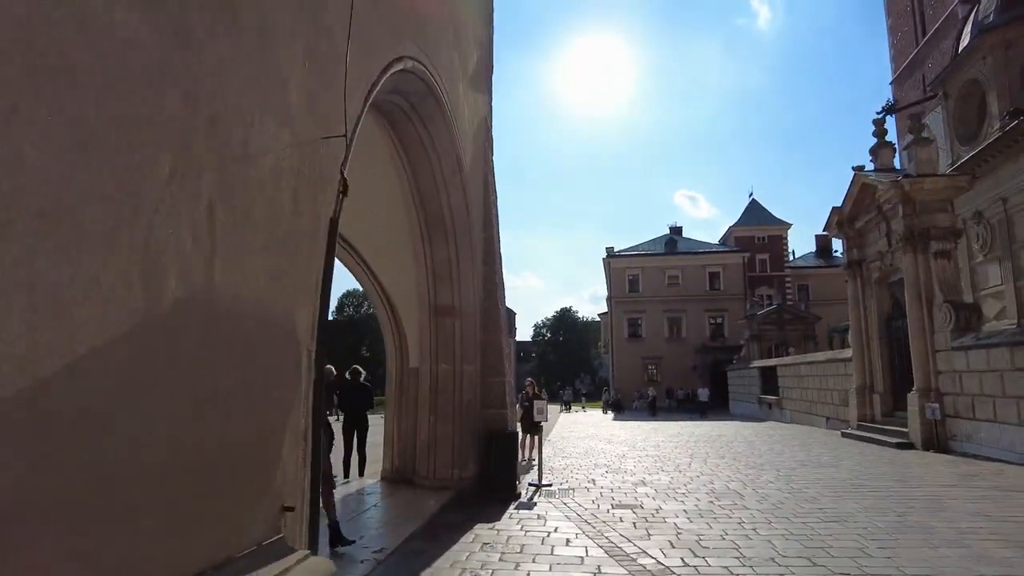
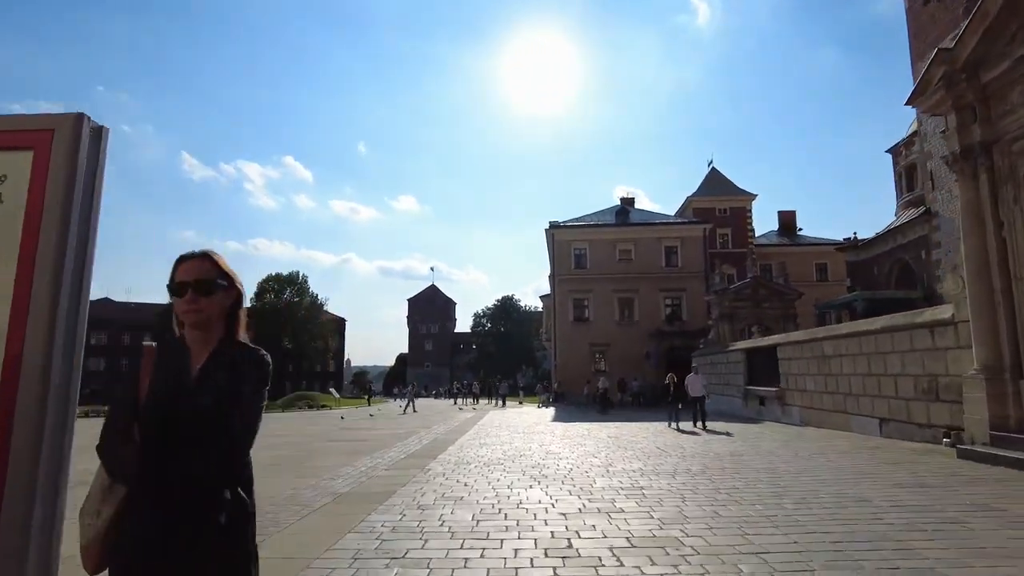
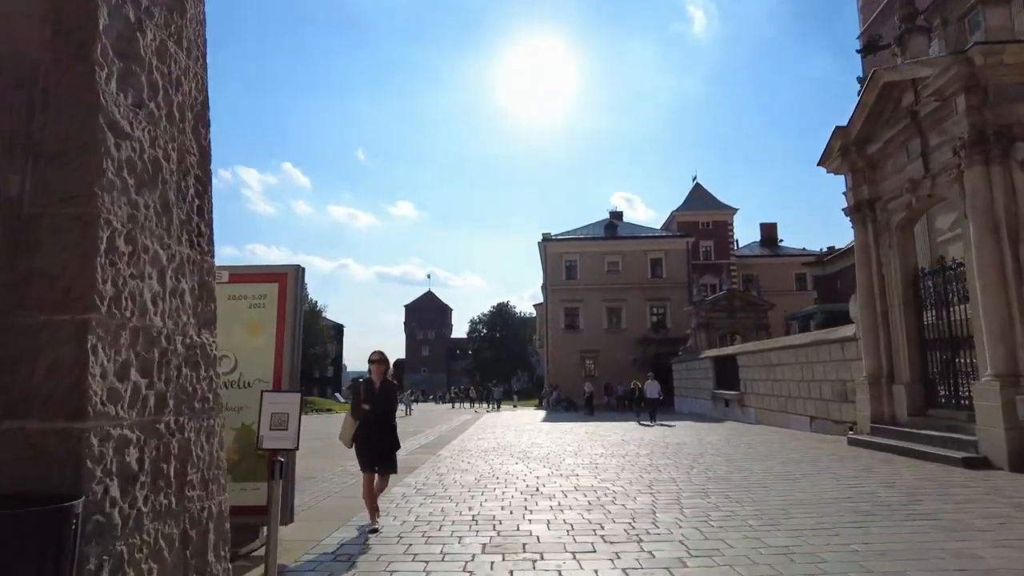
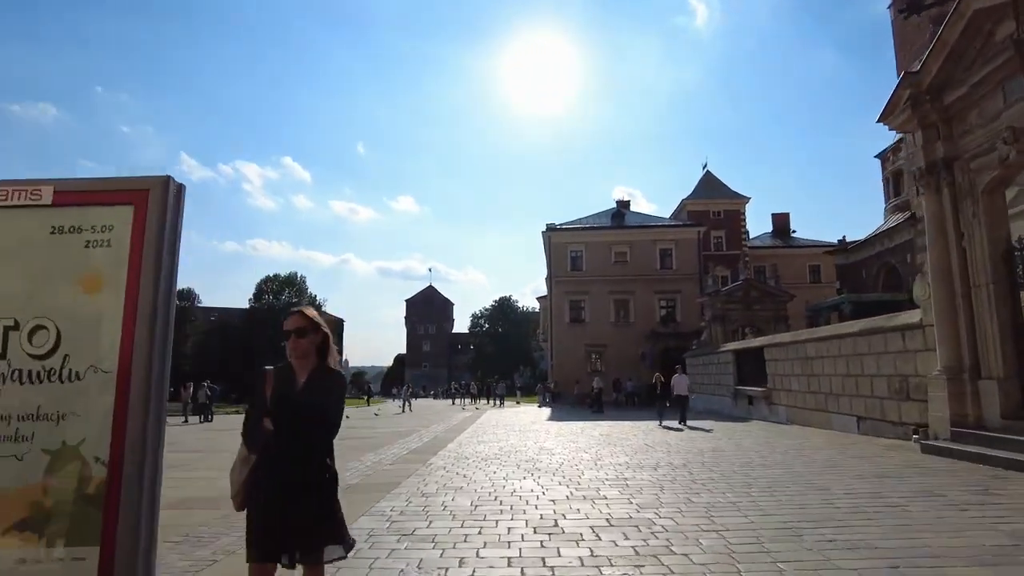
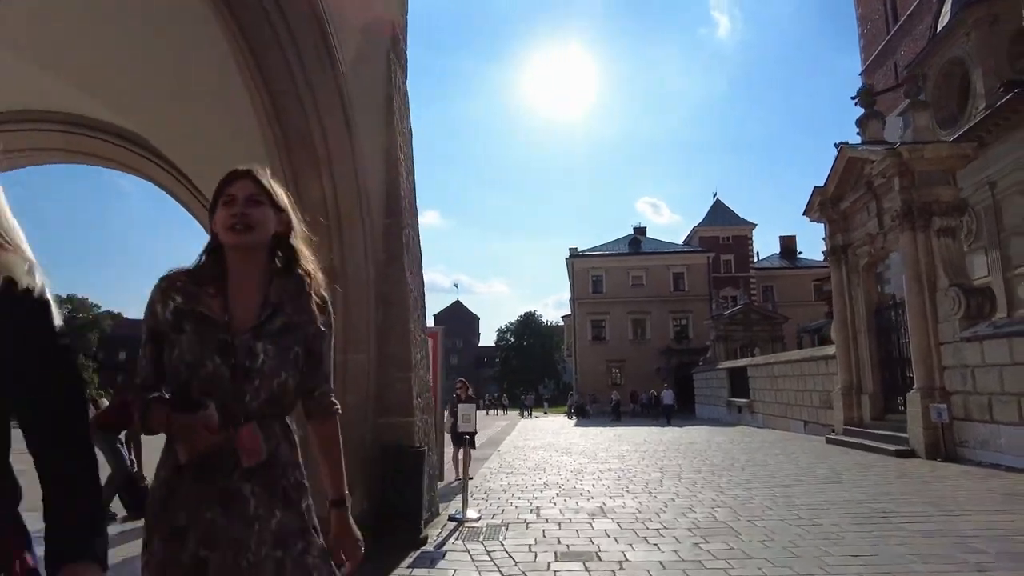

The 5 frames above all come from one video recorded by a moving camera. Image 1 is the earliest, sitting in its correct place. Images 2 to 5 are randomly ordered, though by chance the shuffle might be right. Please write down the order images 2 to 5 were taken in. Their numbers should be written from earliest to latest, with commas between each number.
5, 3, 4, 2
